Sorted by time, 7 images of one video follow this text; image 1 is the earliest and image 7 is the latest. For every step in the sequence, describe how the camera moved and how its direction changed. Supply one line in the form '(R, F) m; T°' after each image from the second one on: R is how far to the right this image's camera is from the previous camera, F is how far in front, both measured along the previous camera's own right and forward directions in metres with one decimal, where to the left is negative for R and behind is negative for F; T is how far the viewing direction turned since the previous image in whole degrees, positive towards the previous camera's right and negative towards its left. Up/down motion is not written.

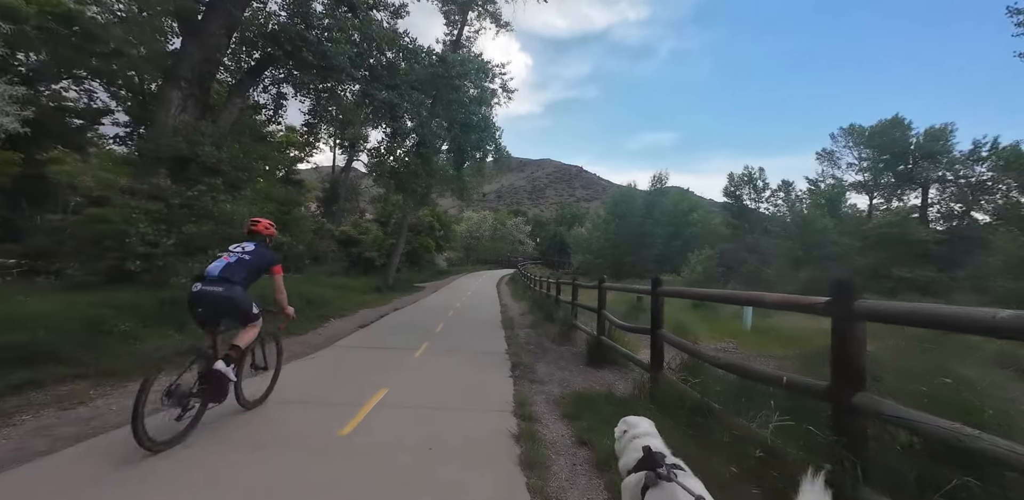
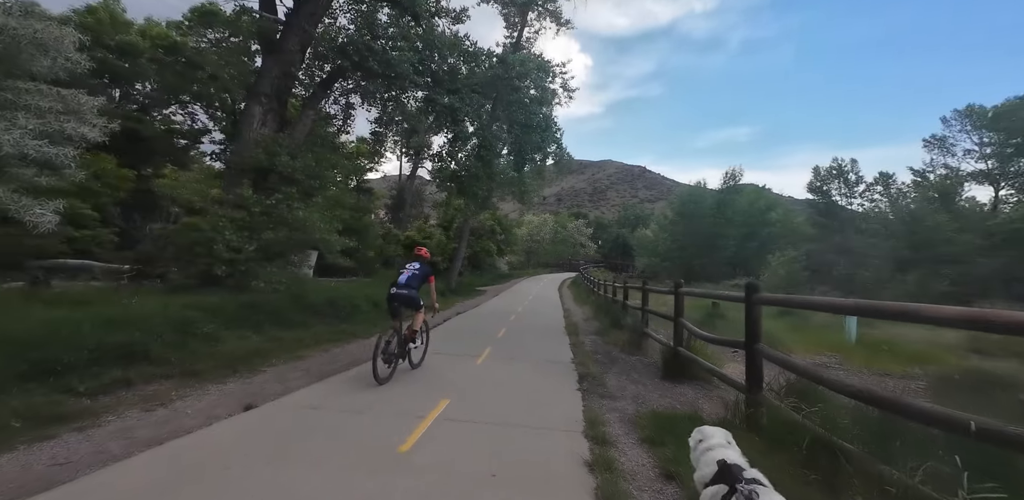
(-0.1, +0.4) m; -8°
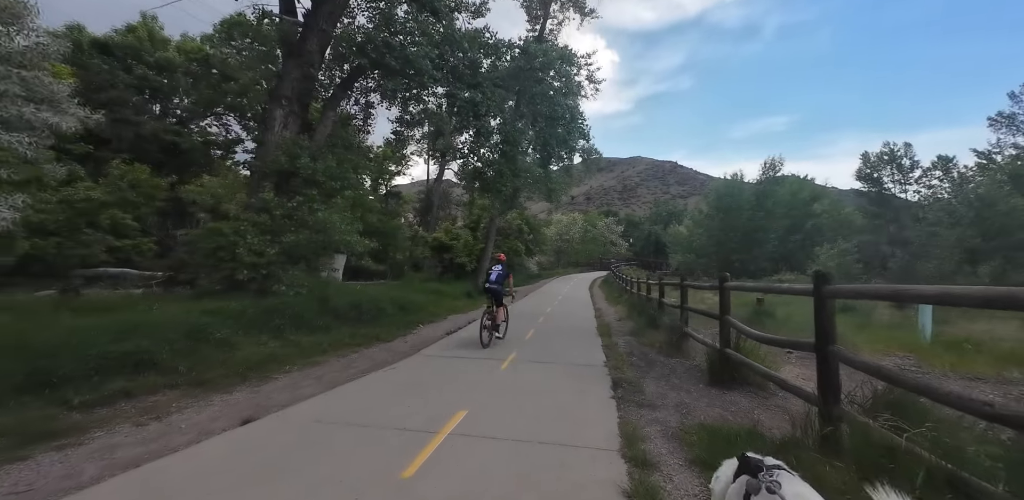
(+0.1, +0.6) m; -4°
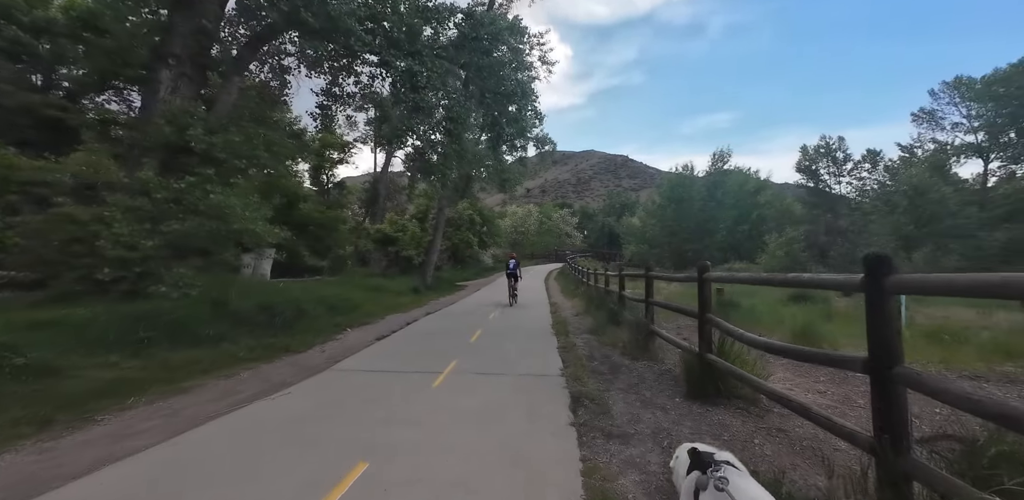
(+0.3, +1.4) m; +6°
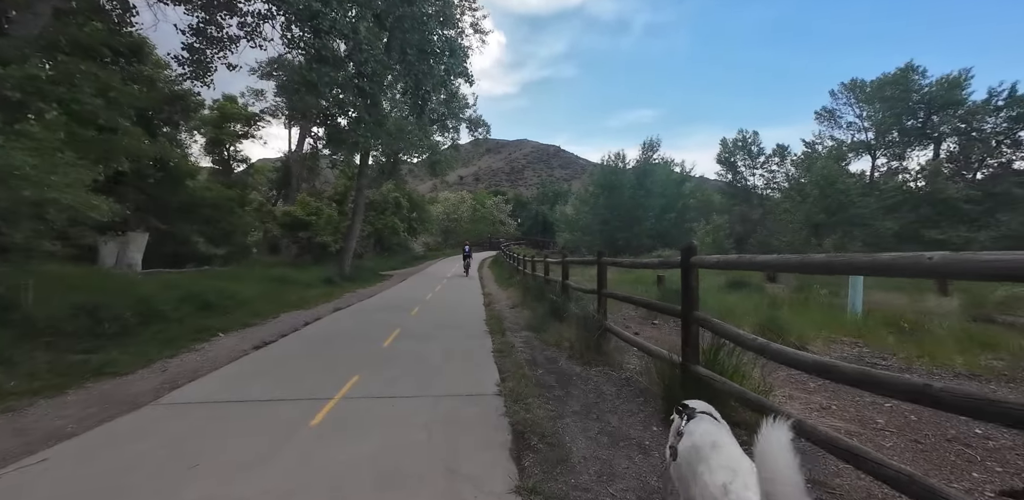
(+0.2, +1.6) m; +9°
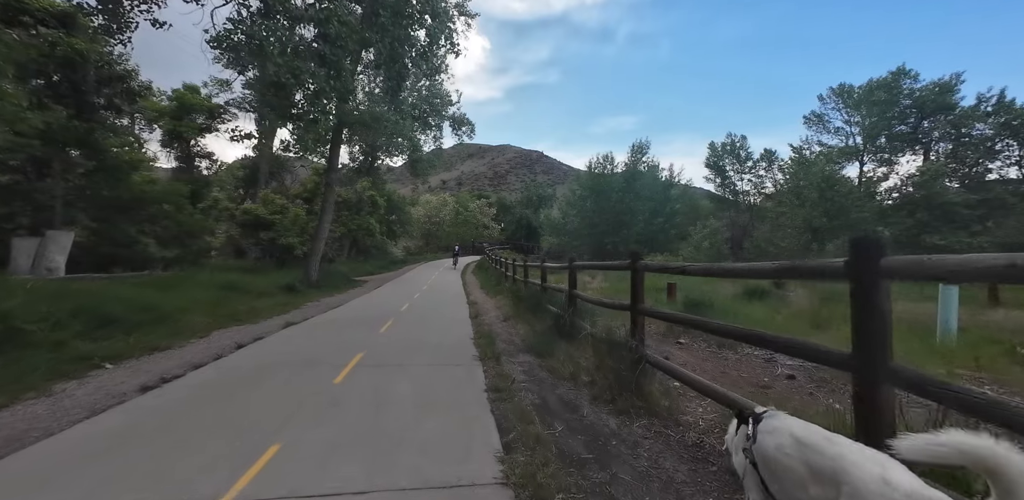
(-0.2, +1.8) m; +2°
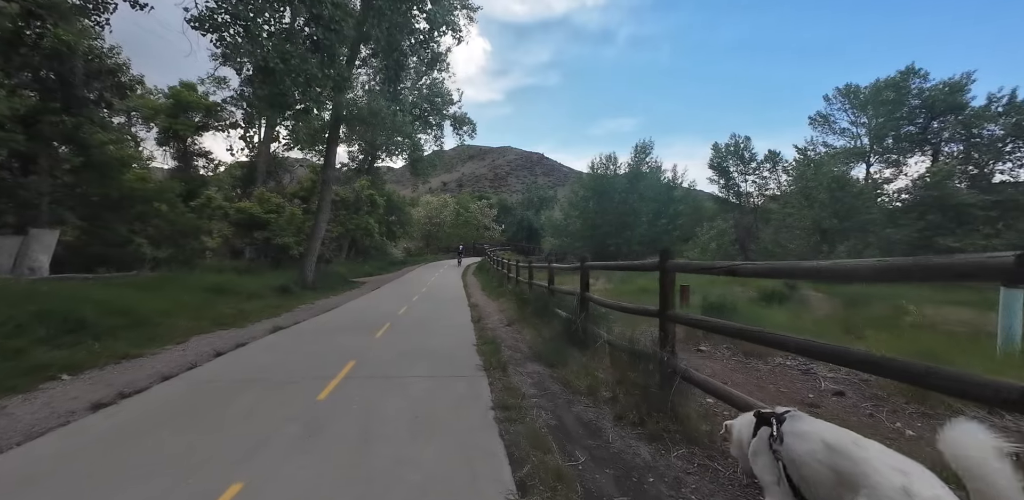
(-0.1, +0.6) m; 0°
